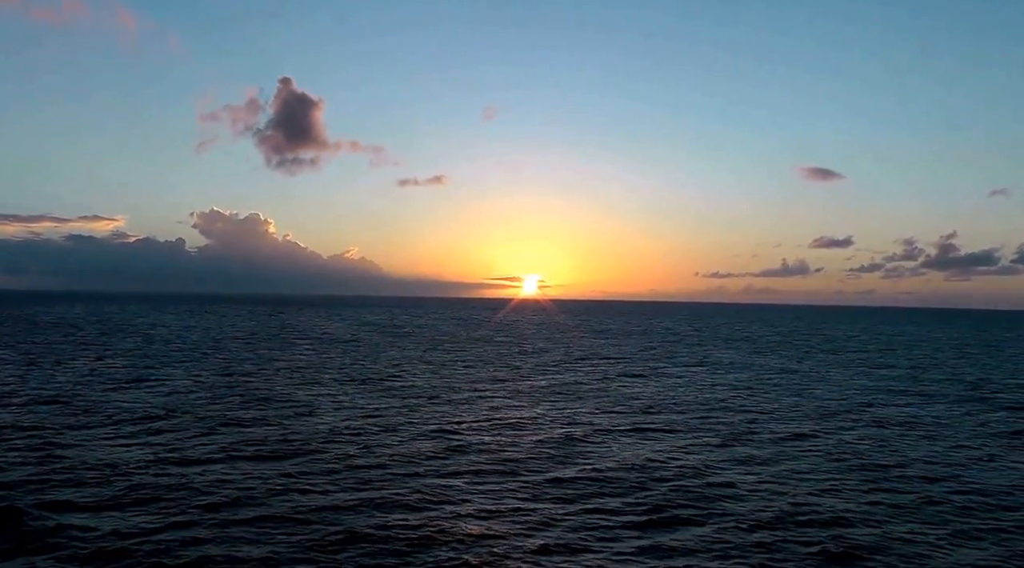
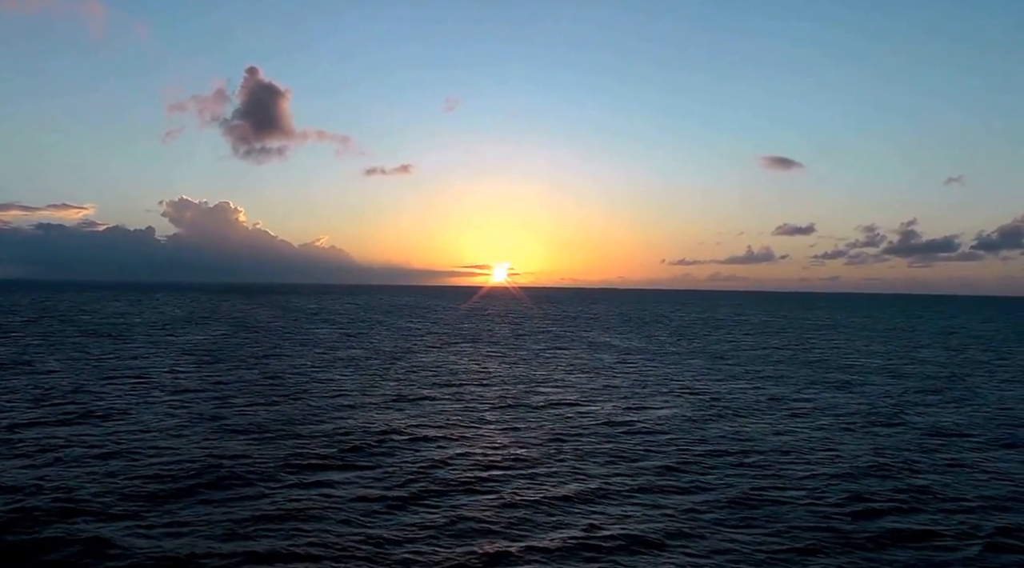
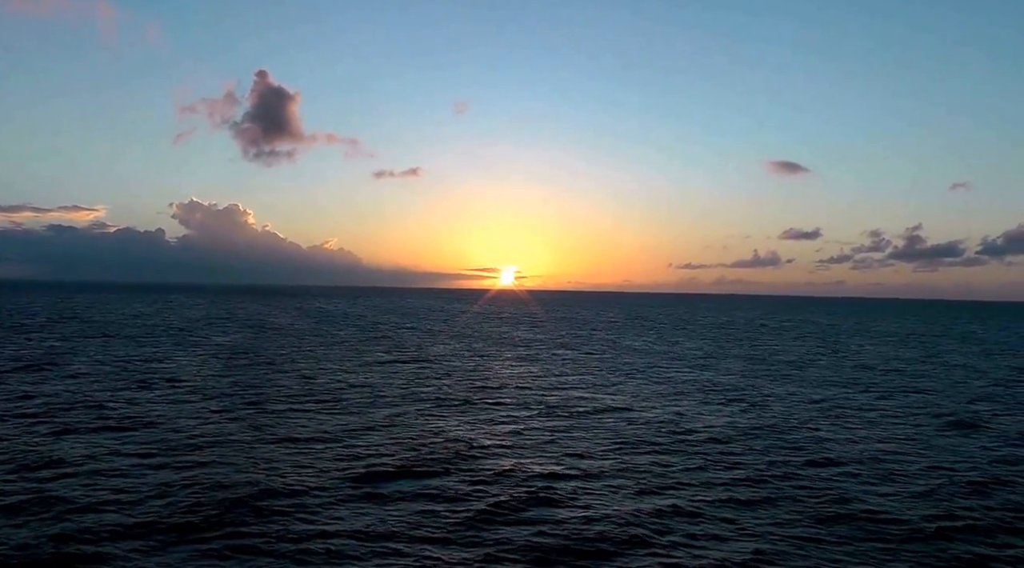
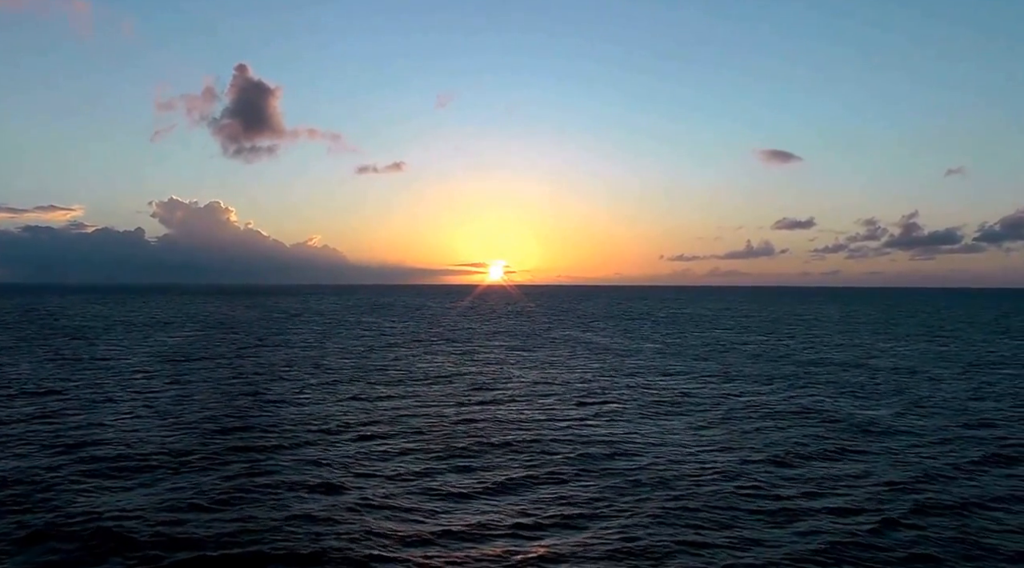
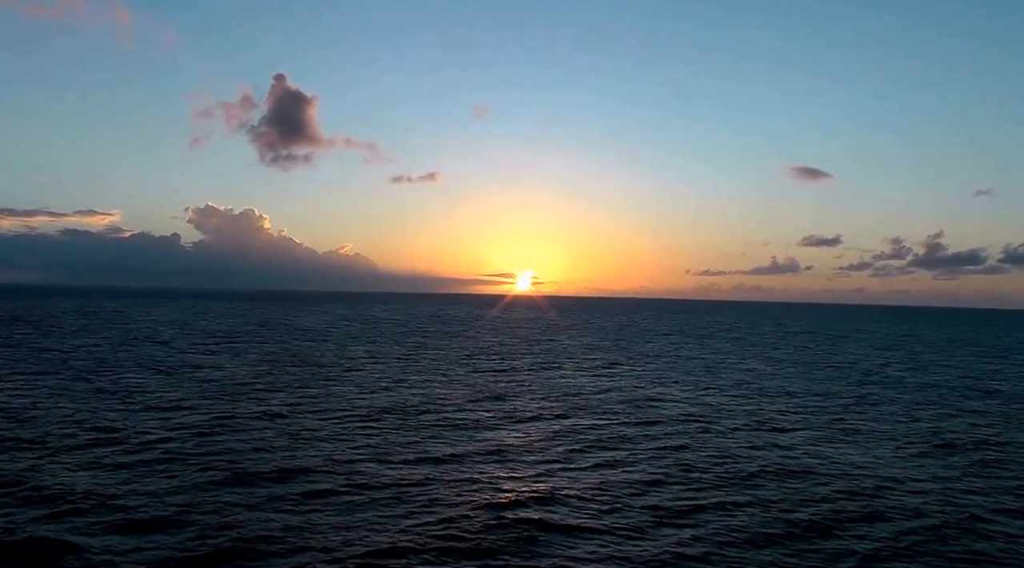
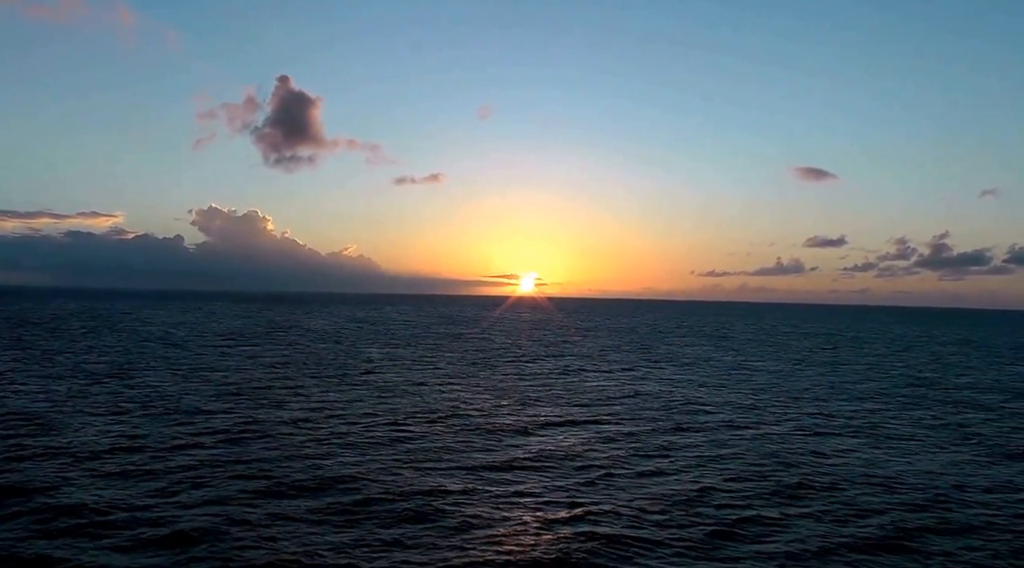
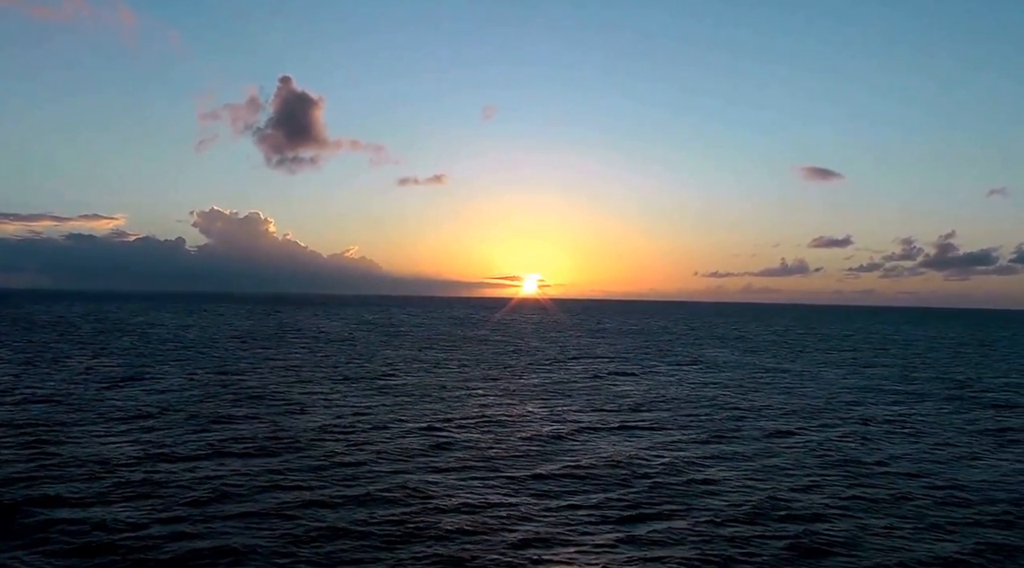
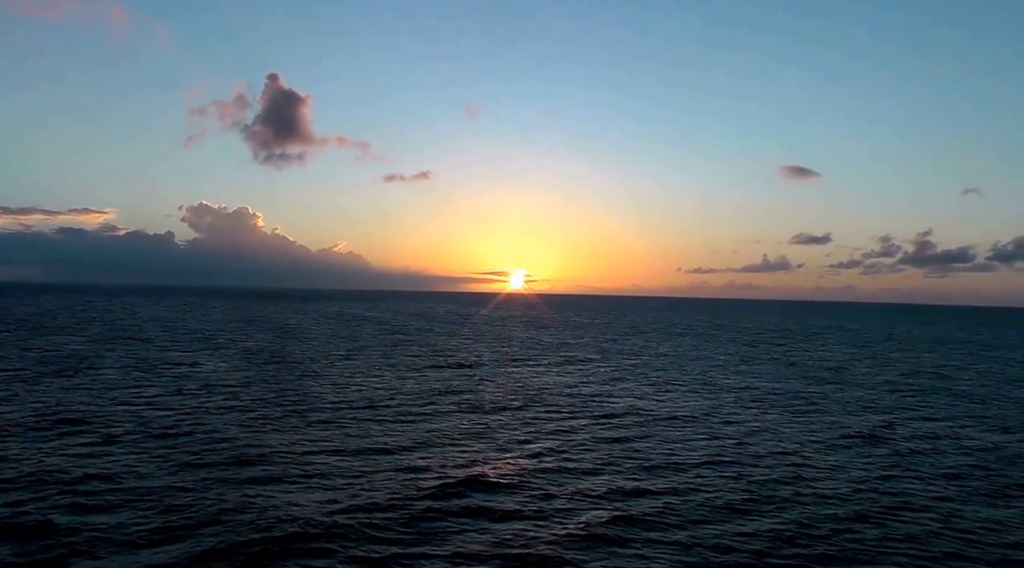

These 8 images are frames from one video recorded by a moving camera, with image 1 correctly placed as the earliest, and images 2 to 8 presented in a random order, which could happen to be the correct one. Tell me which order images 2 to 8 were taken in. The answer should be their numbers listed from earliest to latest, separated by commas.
7, 6, 5, 8, 3, 2, 4
